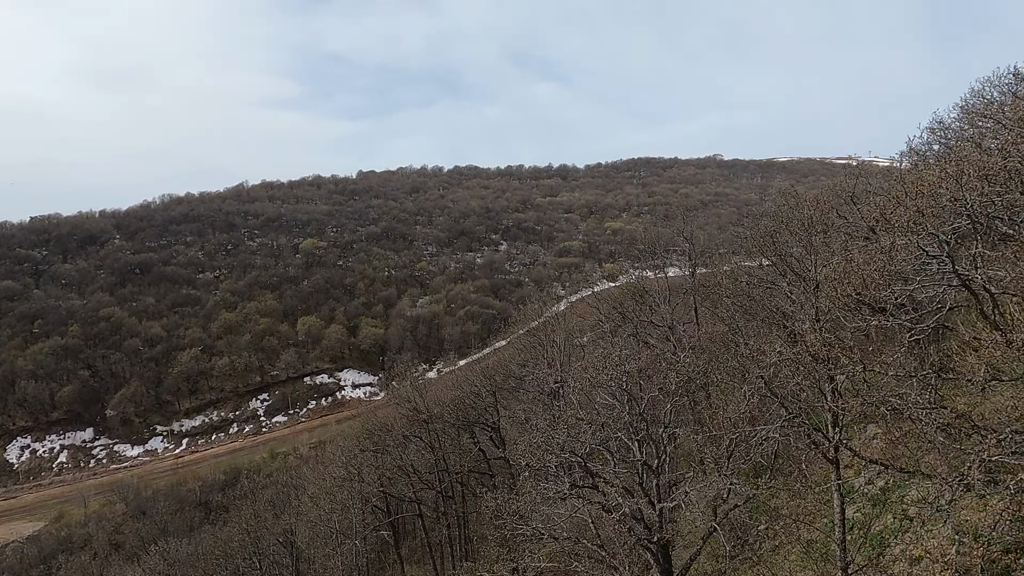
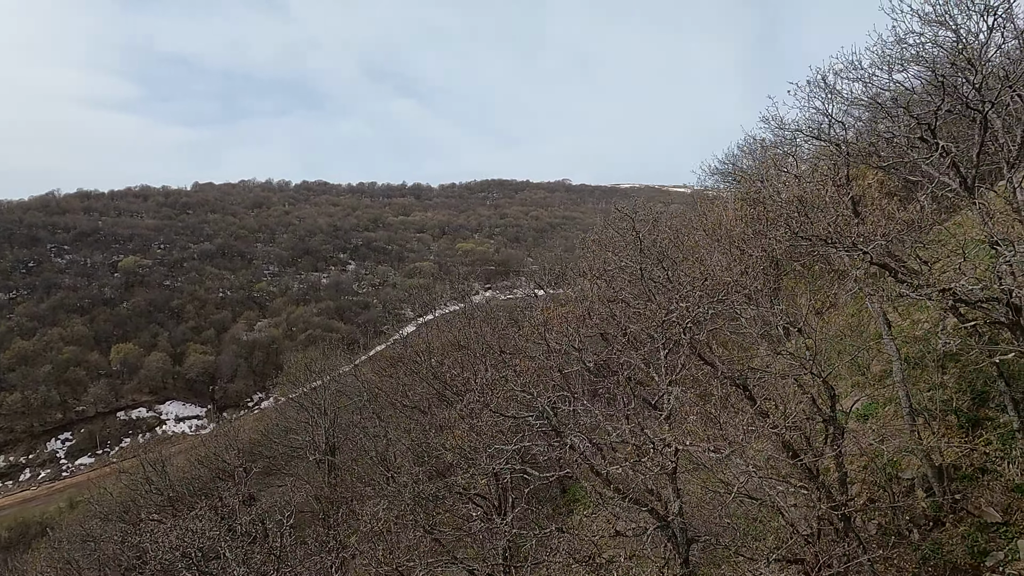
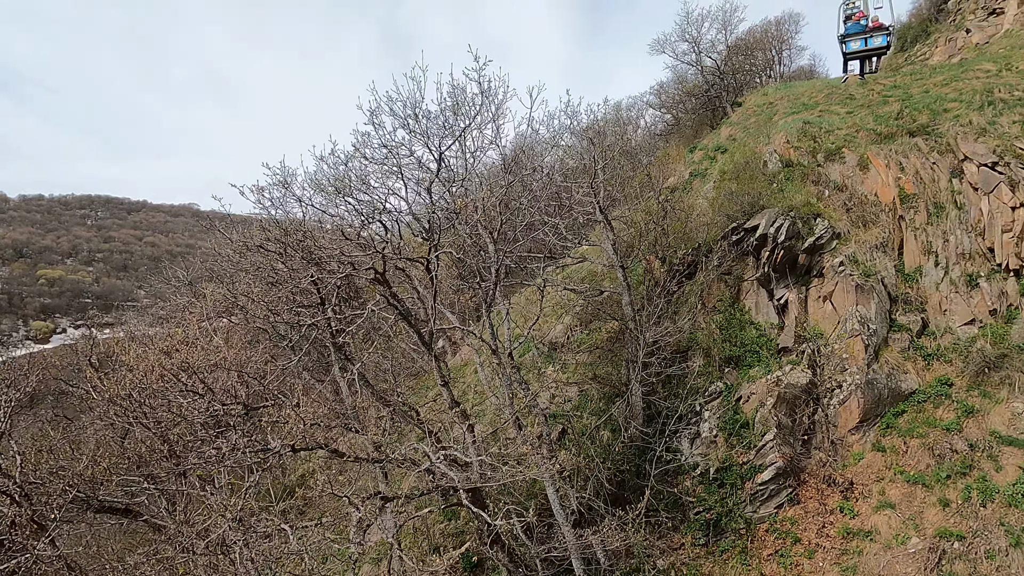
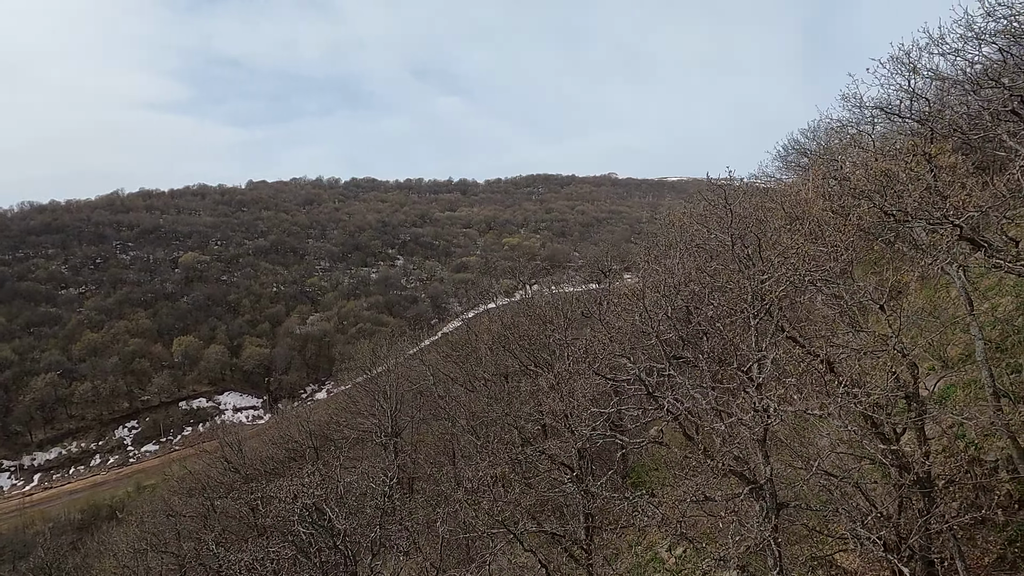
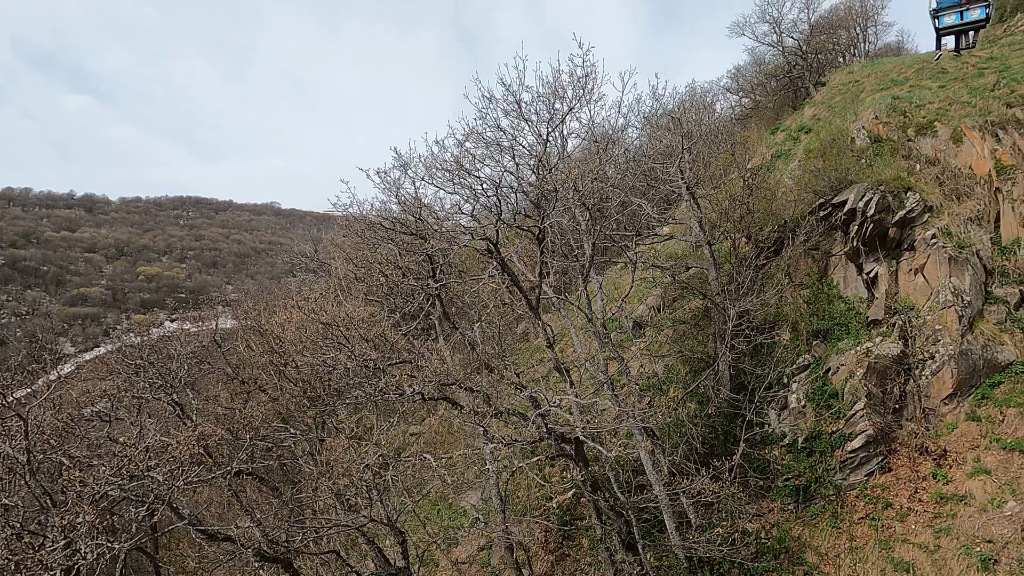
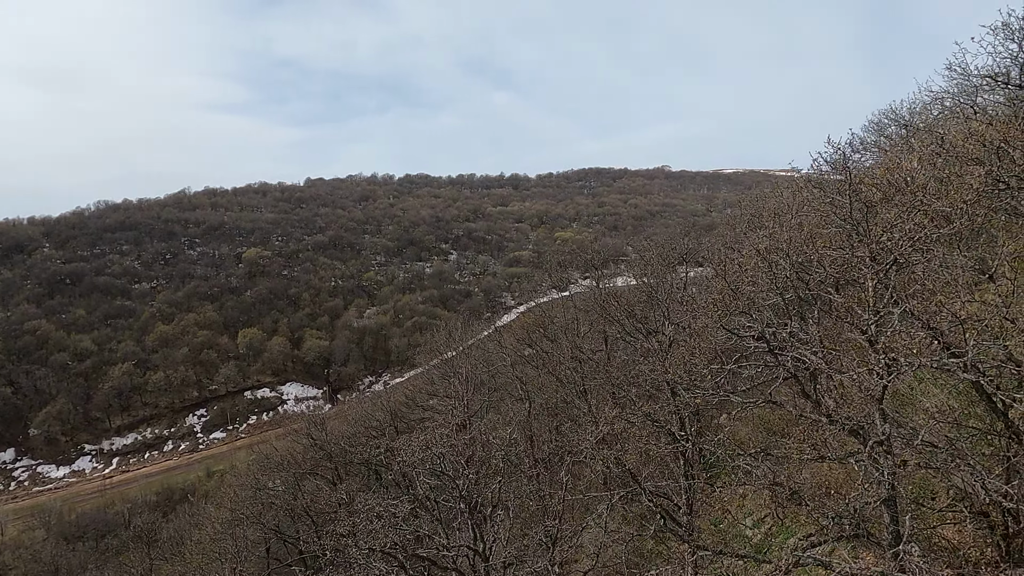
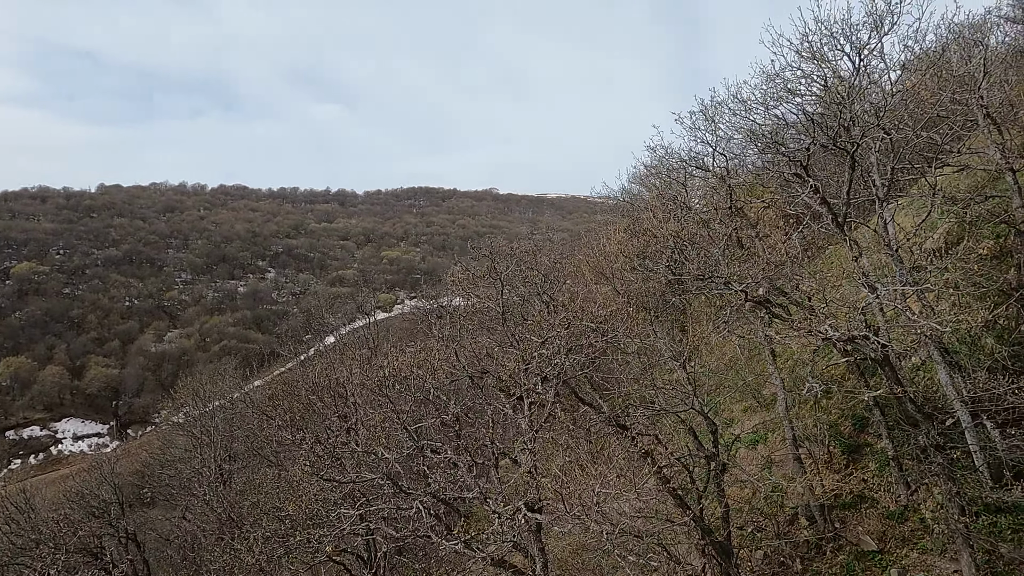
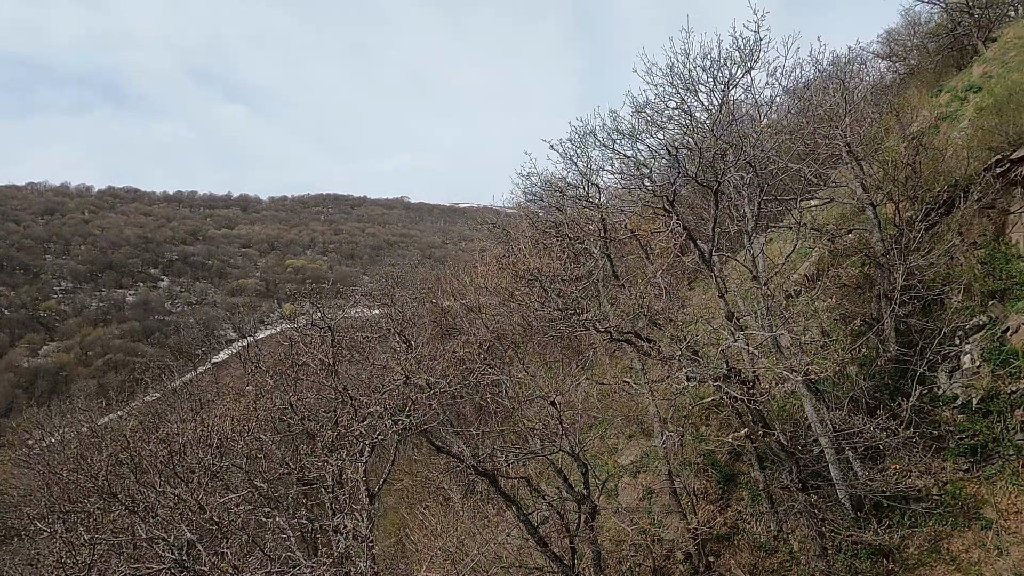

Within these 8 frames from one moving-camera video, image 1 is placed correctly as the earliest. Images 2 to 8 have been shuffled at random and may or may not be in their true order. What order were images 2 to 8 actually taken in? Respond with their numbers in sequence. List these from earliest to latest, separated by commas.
6, 4, 2, 7, 8, 5, 3
